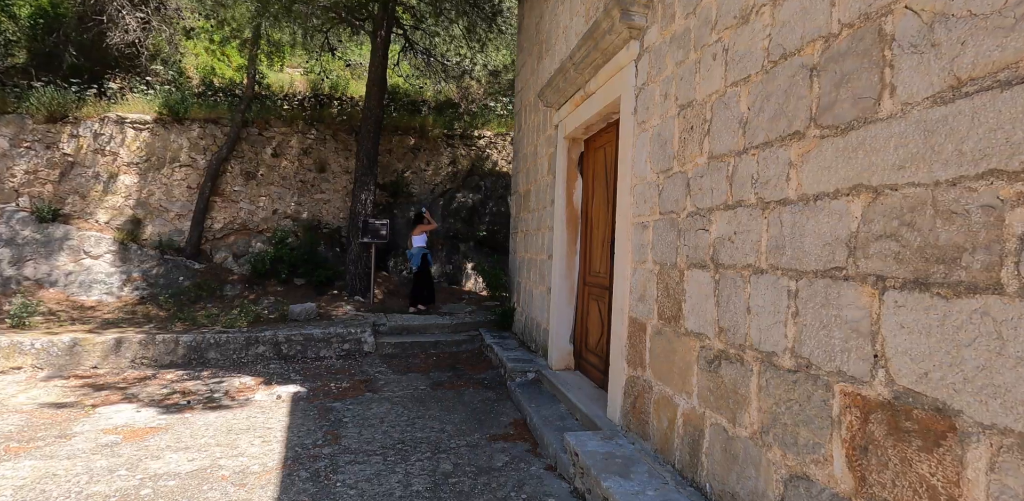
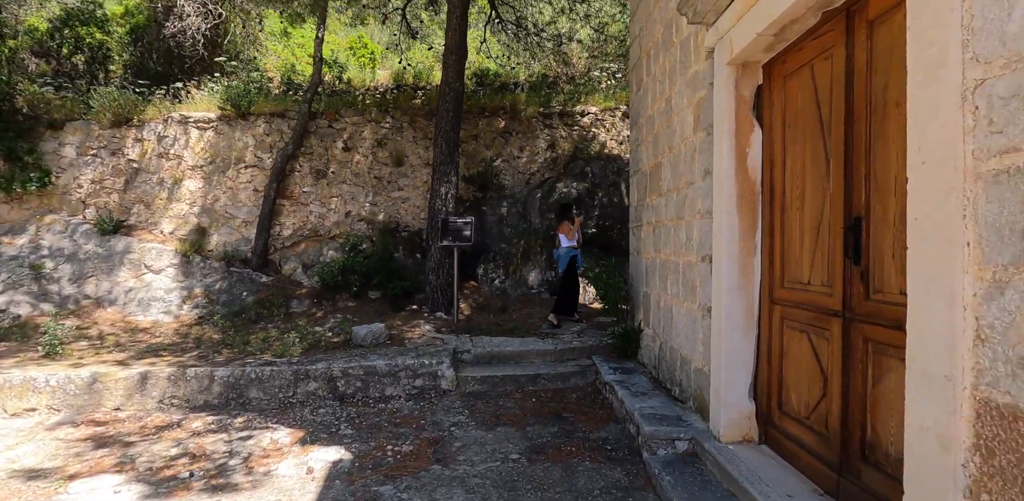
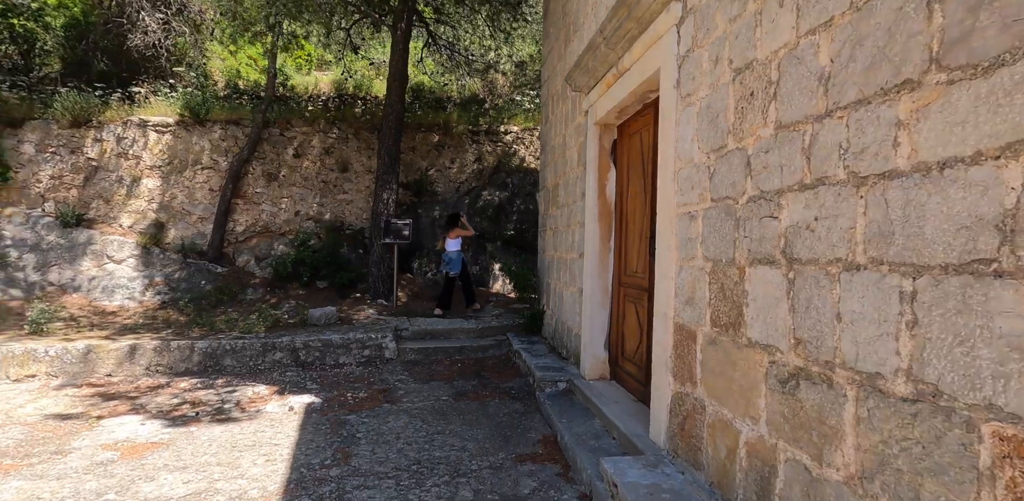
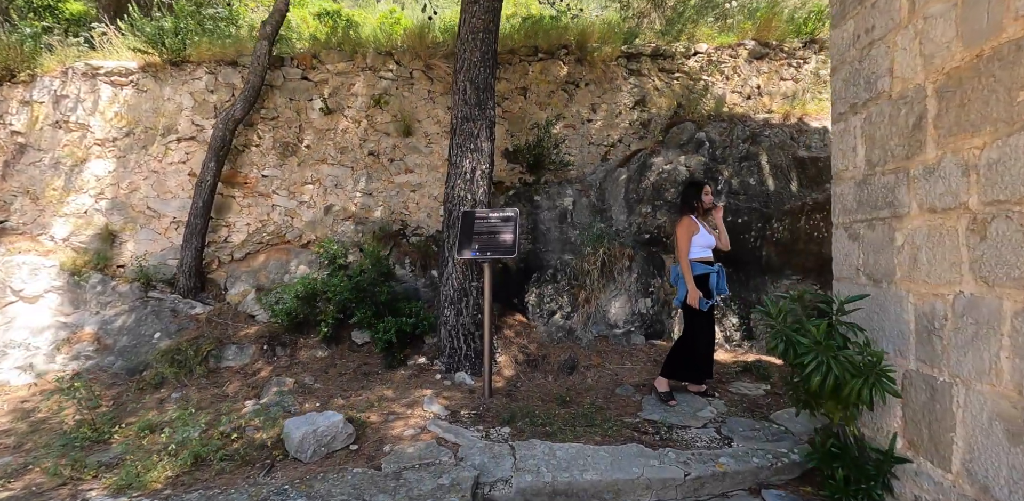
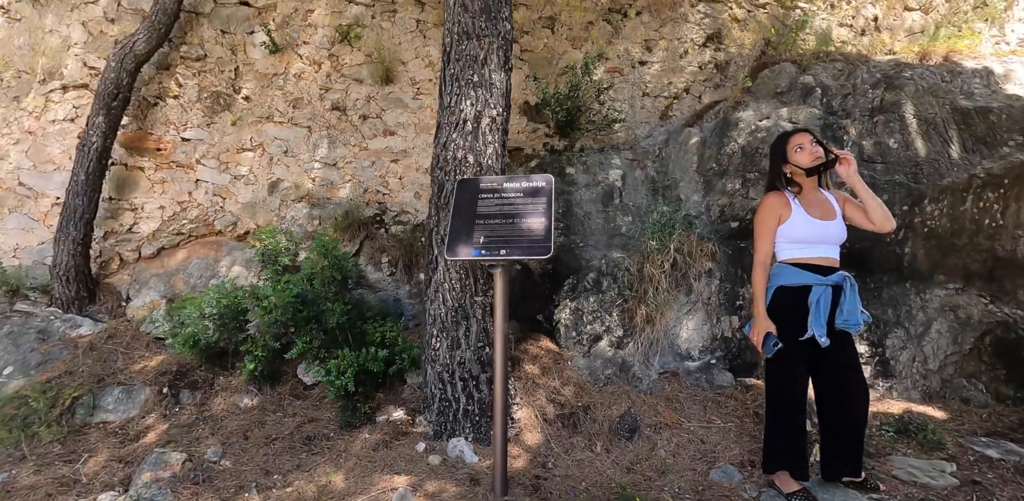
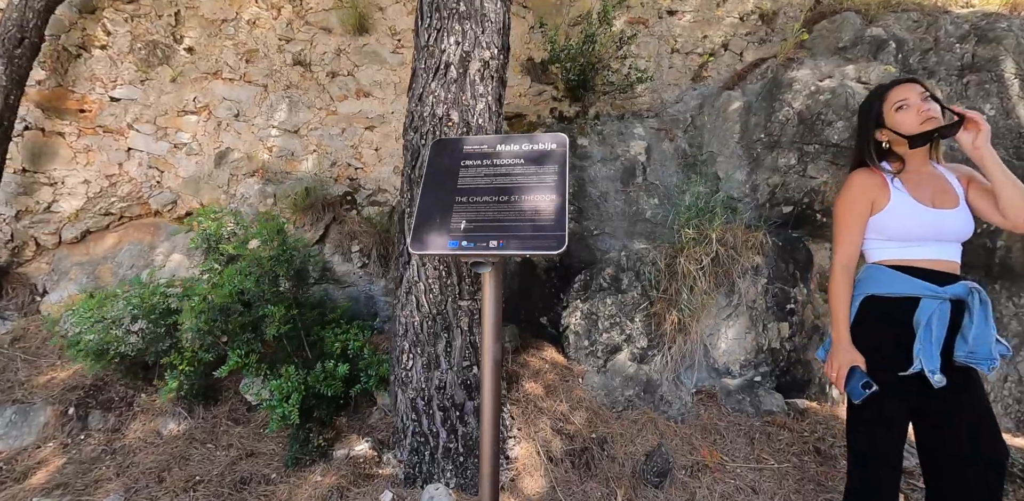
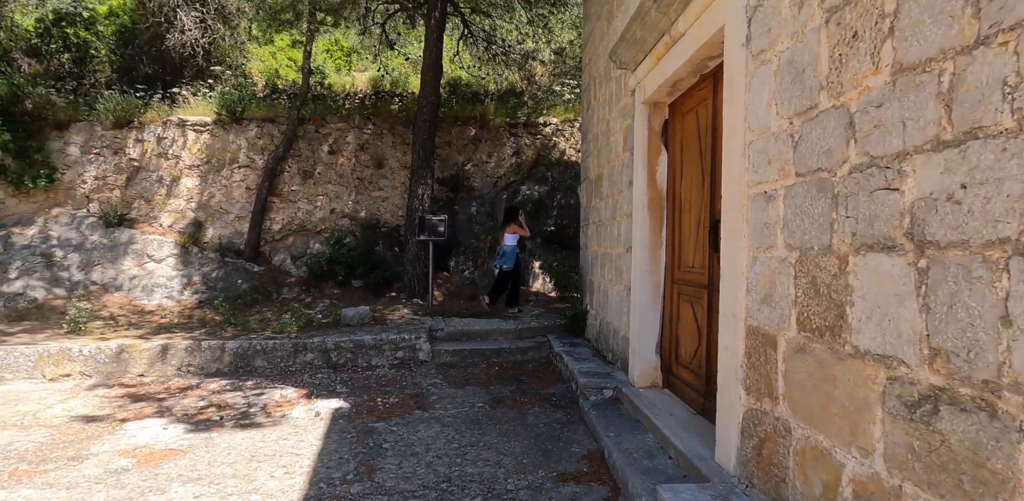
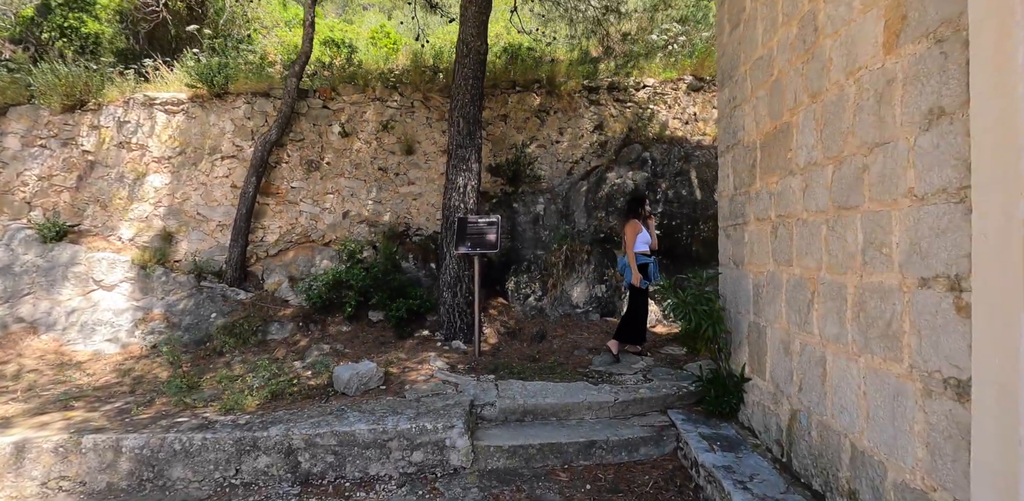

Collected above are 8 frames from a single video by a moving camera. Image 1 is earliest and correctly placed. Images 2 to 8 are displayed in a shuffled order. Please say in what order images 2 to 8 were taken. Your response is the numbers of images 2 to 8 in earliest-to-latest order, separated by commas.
3, 7, 2, 8, 4, 5, 6
